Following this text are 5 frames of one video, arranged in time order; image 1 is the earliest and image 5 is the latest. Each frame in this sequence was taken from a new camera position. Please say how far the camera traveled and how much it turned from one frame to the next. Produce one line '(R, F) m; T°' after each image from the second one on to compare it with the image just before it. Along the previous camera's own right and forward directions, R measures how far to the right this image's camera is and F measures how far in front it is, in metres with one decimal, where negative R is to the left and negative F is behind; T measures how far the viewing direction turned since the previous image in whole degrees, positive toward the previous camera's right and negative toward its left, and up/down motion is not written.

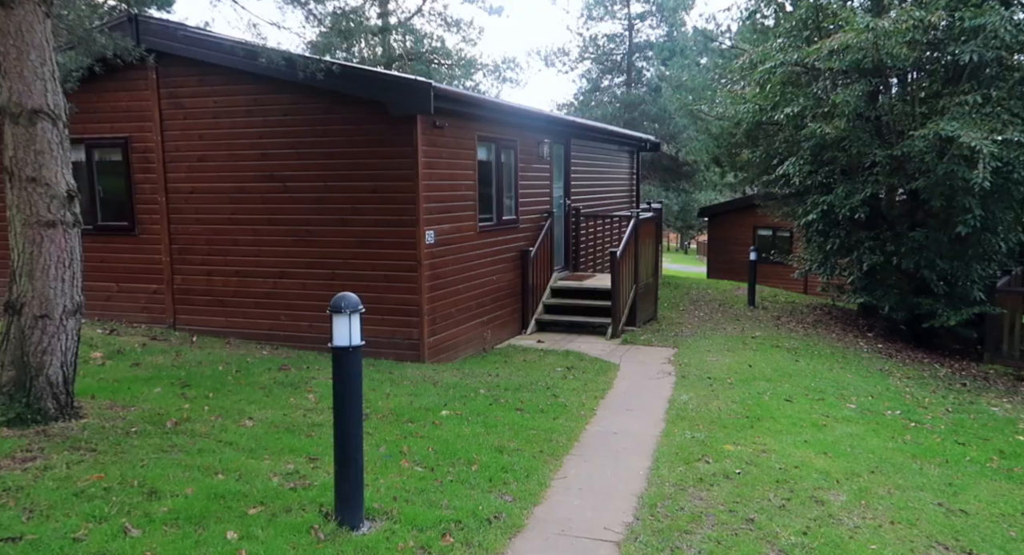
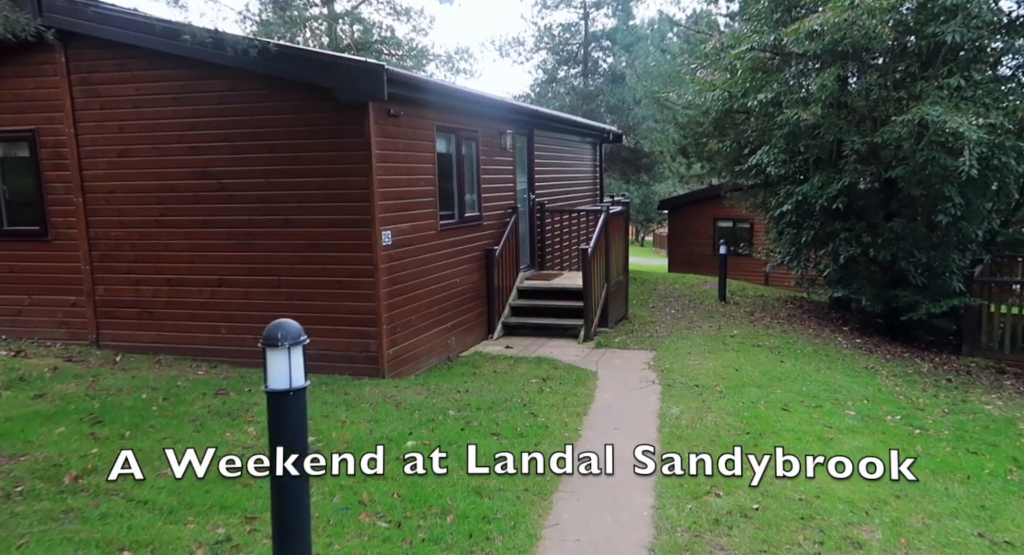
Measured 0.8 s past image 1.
(-0.1, +0.7) m; +3°
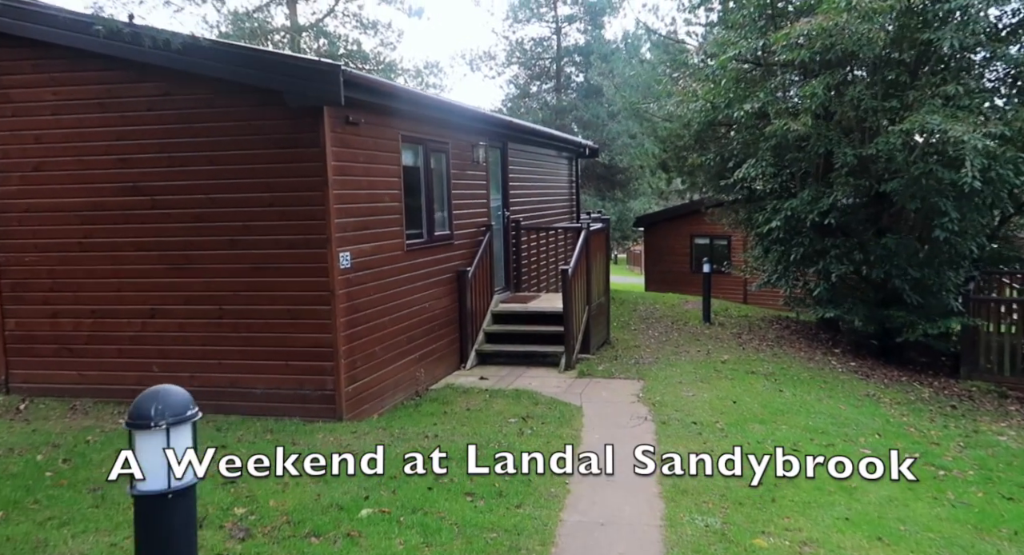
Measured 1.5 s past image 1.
(0.0, +0.8) m; +2°
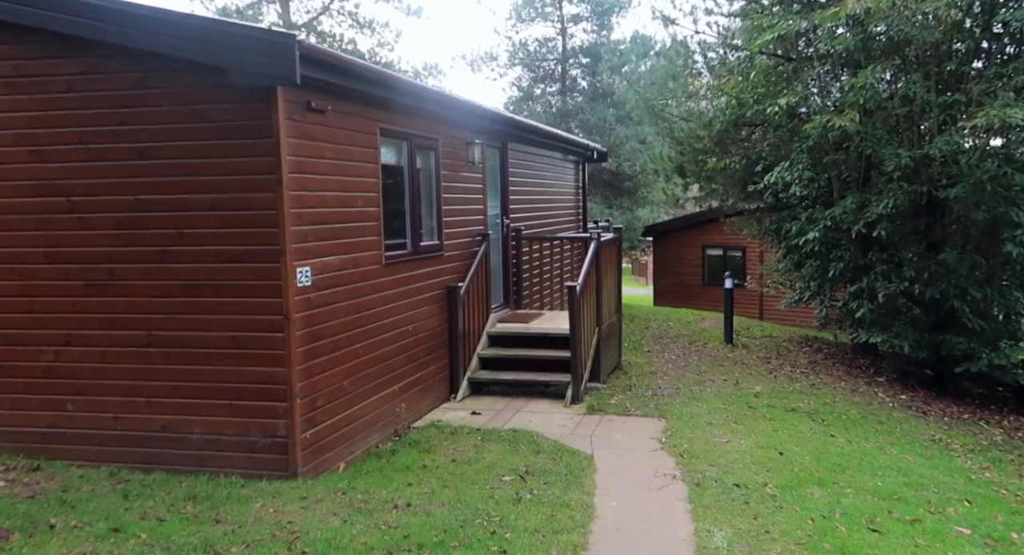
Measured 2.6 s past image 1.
(0.0, +1.3) m; 0°
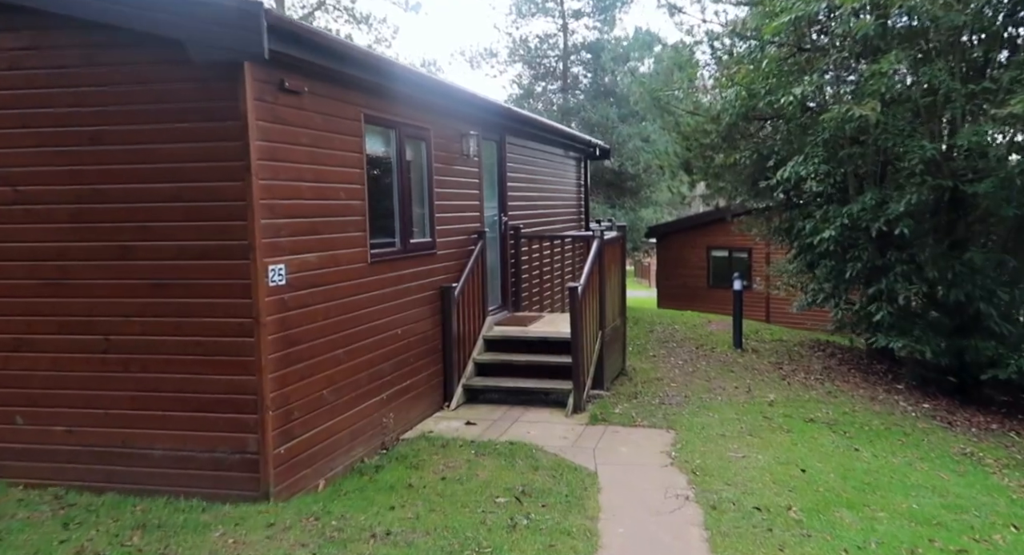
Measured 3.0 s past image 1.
(0.0, +0.5) m; 0°
